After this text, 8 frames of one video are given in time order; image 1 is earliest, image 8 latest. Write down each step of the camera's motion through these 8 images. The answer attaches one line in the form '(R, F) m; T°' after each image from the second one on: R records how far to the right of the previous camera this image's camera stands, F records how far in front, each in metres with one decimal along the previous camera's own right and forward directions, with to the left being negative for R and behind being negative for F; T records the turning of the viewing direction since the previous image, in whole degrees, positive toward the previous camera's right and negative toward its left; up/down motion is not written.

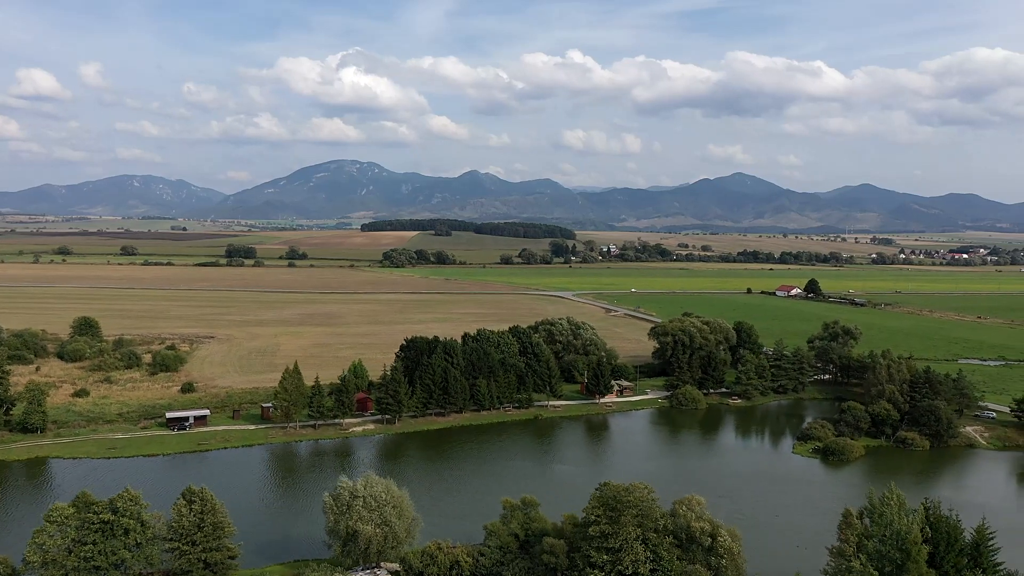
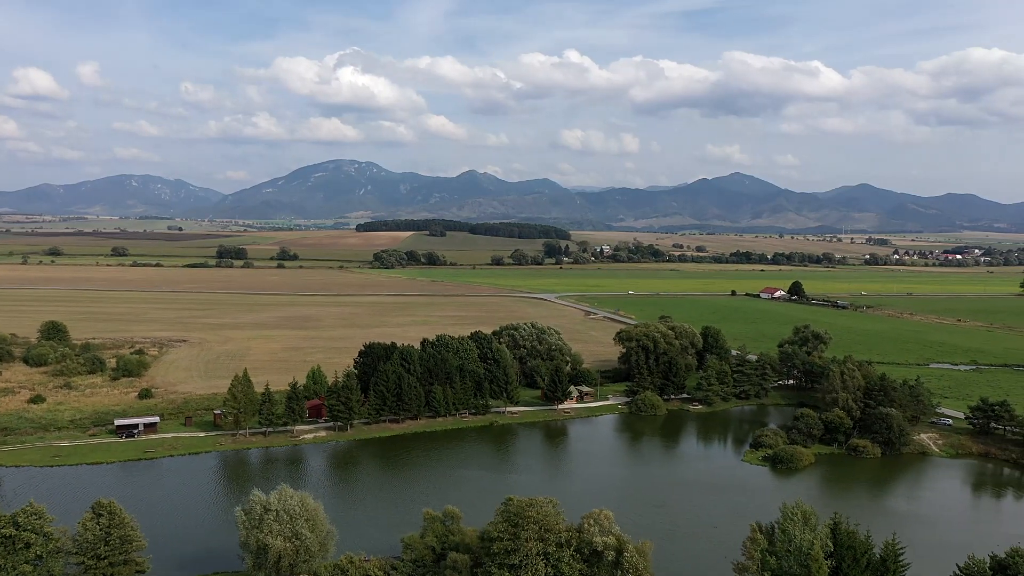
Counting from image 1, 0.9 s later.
(+2.3, +0.1) m; 0°
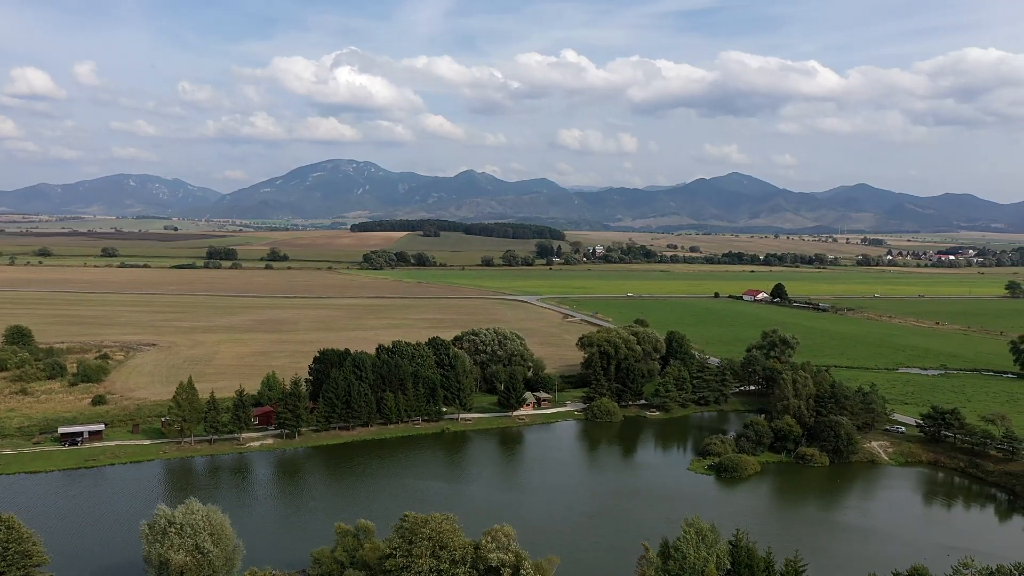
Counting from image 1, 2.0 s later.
(+2.5, +0.2) m; 0°
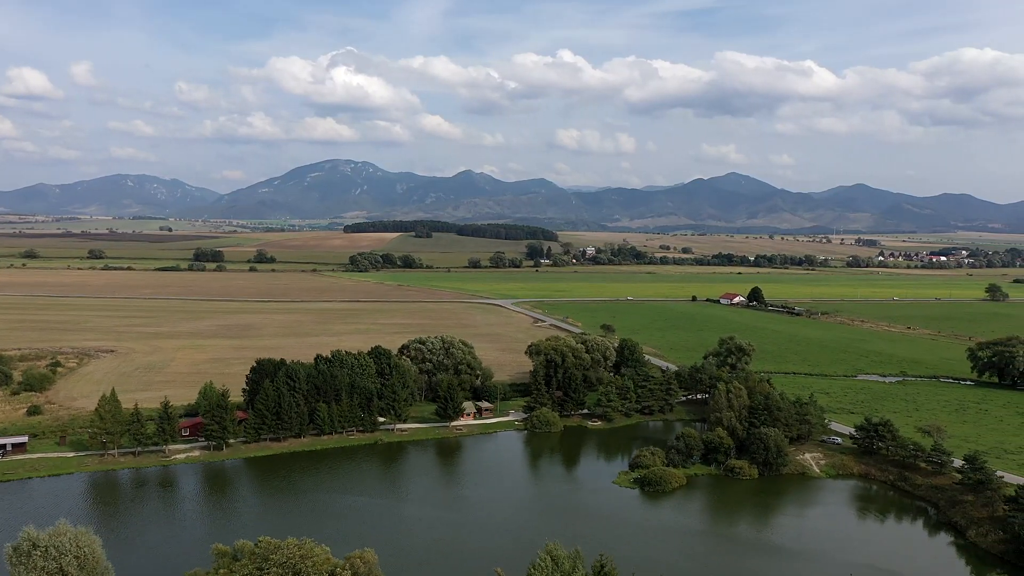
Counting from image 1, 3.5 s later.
(+3.5, +0.4) m; 0°
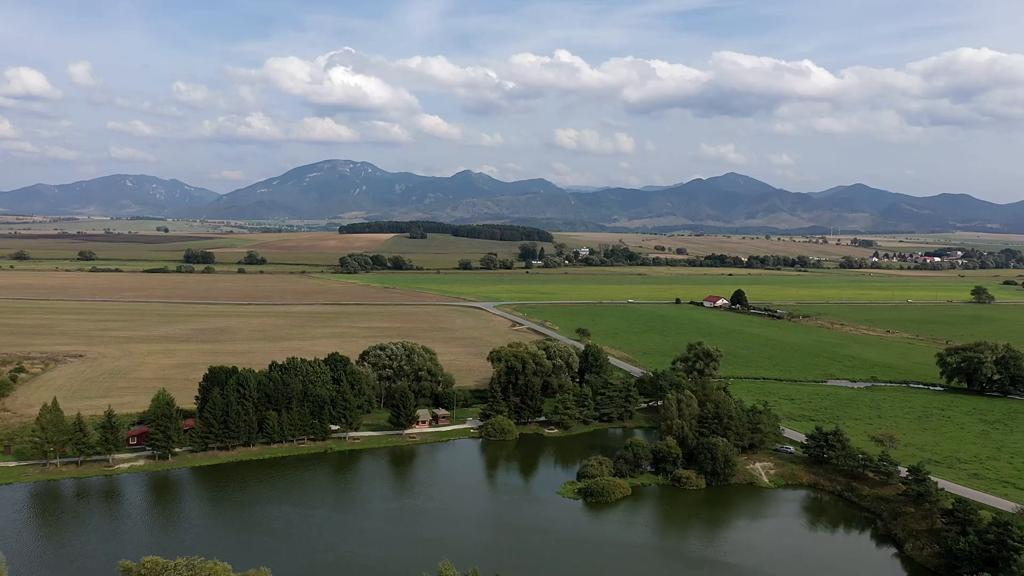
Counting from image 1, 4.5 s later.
(+2.6, +0.3) m; 0°
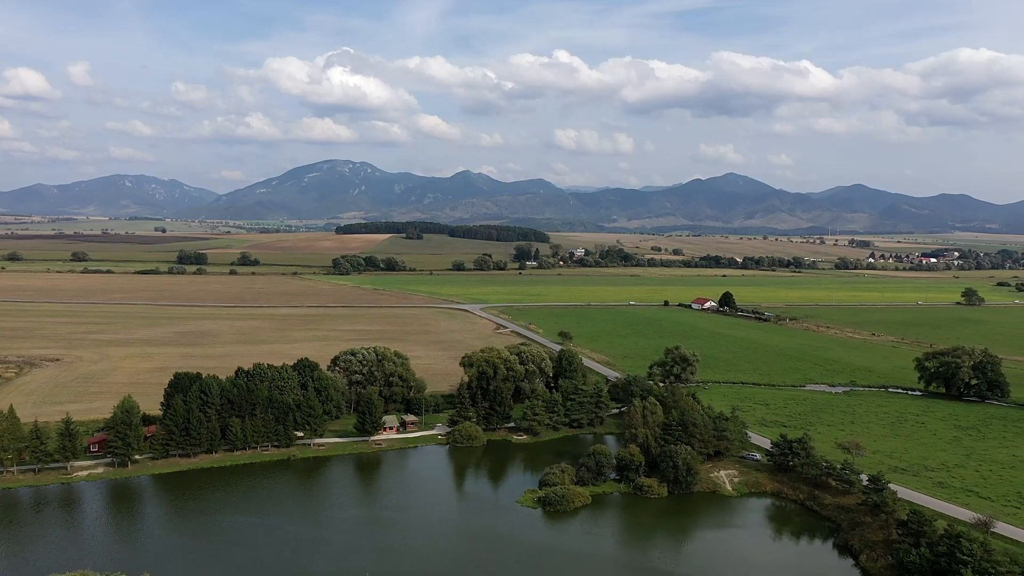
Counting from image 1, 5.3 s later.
(+1.9, +0.3) m; 0°
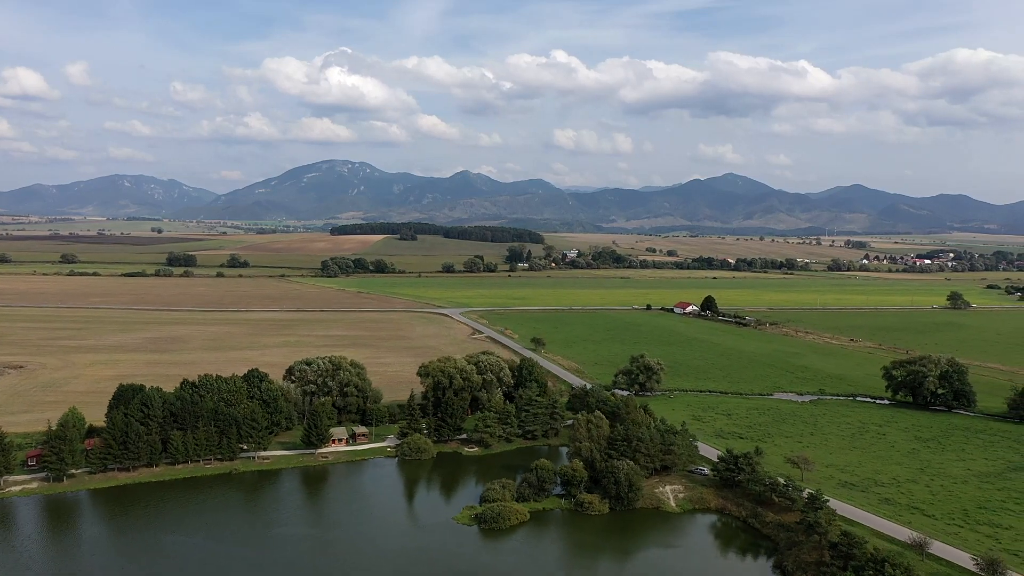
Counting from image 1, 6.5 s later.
(+2.8, +0.7) m; 0°
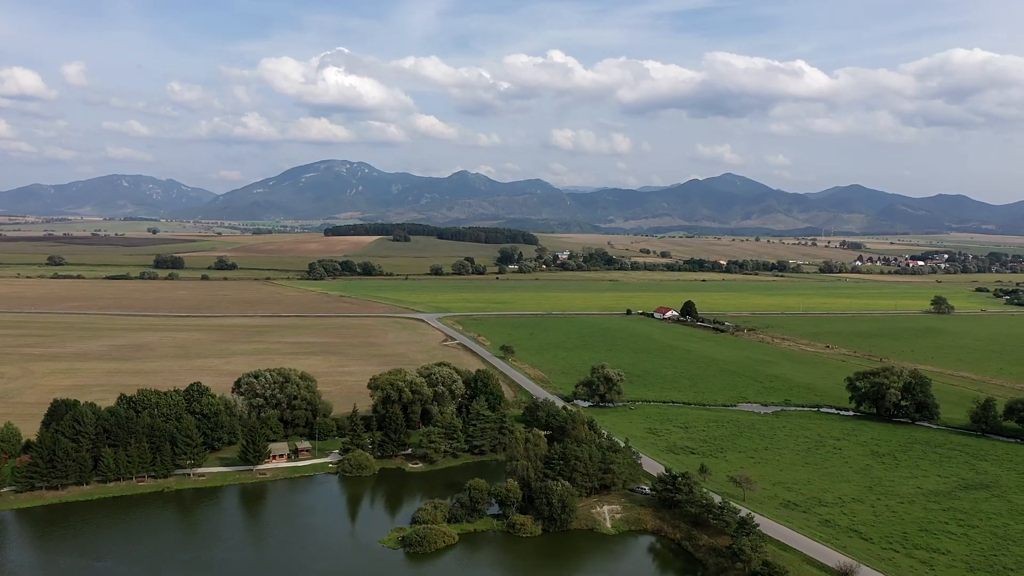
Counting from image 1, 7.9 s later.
(+3.1, +0.9) m; 0°
